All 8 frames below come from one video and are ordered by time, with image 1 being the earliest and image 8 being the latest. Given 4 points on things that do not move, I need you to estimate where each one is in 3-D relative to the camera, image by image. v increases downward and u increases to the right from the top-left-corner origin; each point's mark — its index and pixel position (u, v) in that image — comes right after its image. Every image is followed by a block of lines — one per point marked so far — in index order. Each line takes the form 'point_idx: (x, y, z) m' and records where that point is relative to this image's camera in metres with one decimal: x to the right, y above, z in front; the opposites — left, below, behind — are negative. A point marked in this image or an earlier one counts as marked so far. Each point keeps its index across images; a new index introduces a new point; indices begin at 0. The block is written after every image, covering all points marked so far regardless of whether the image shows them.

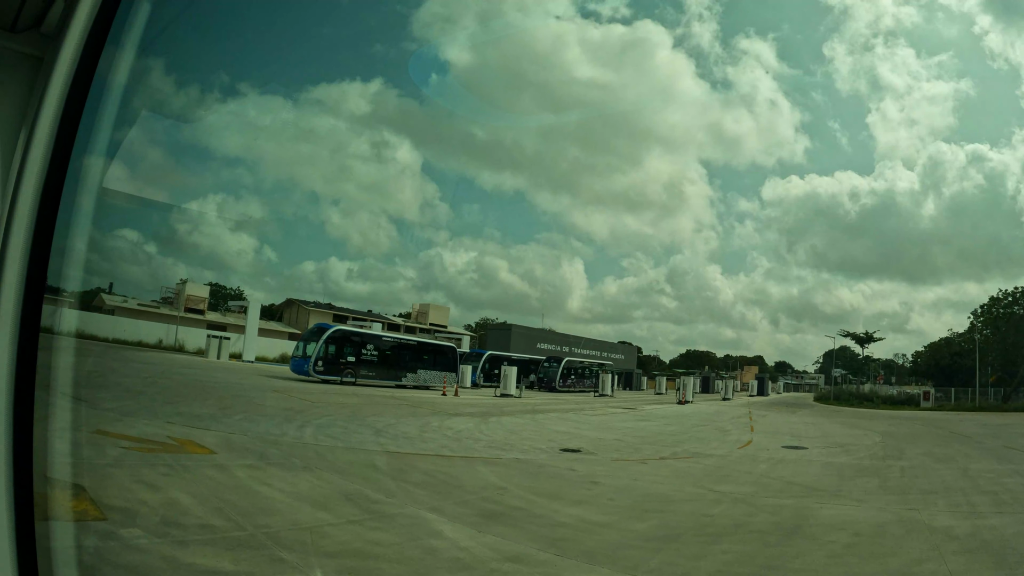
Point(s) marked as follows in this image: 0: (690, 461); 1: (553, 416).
0: (+3.4, -3.3, +12.0) m
1: (+1.3, -3.5, +17.4) m
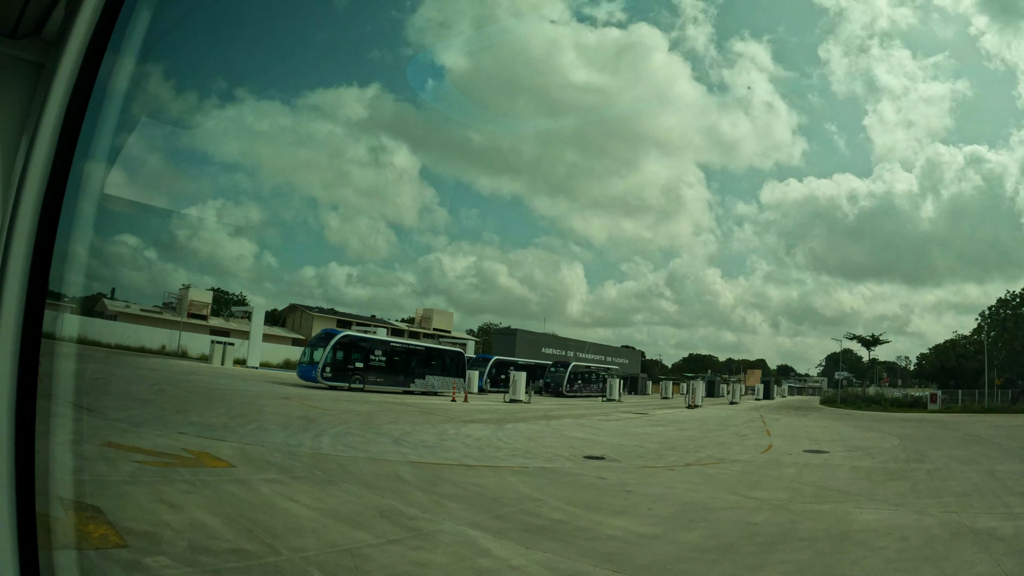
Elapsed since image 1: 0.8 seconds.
0: (+3.8, -3.3, +11.7) m
1: (+1.6, -3.6, +17.1) m
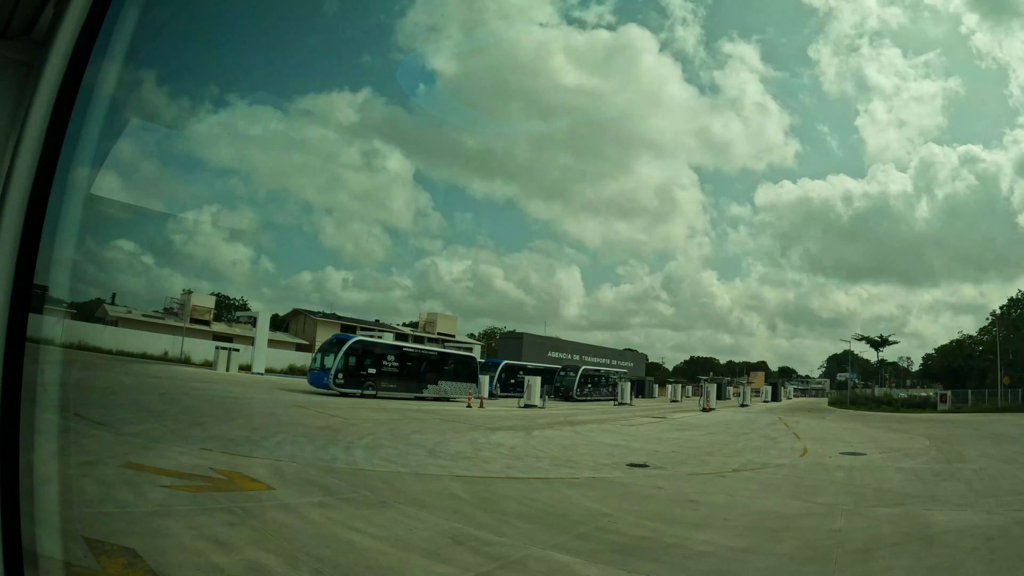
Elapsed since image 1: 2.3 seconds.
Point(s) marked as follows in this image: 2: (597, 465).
0: (+4.4, -3.3, +11.1) m
1: (+2.2, -3.7, +16.5) m
2: (+1.6, -3.0, +10.6) m
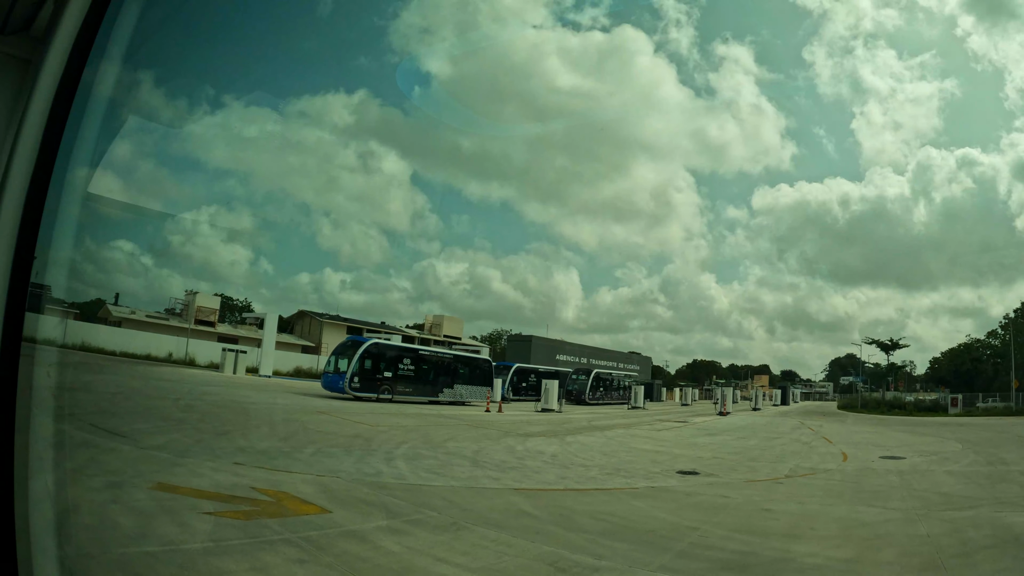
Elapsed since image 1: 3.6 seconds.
0: (+5.1, -3.3, +10.6) m
1: (+2.8, -3.7, +16.0) m
2: (+2.3, -3.0, +10.0) m
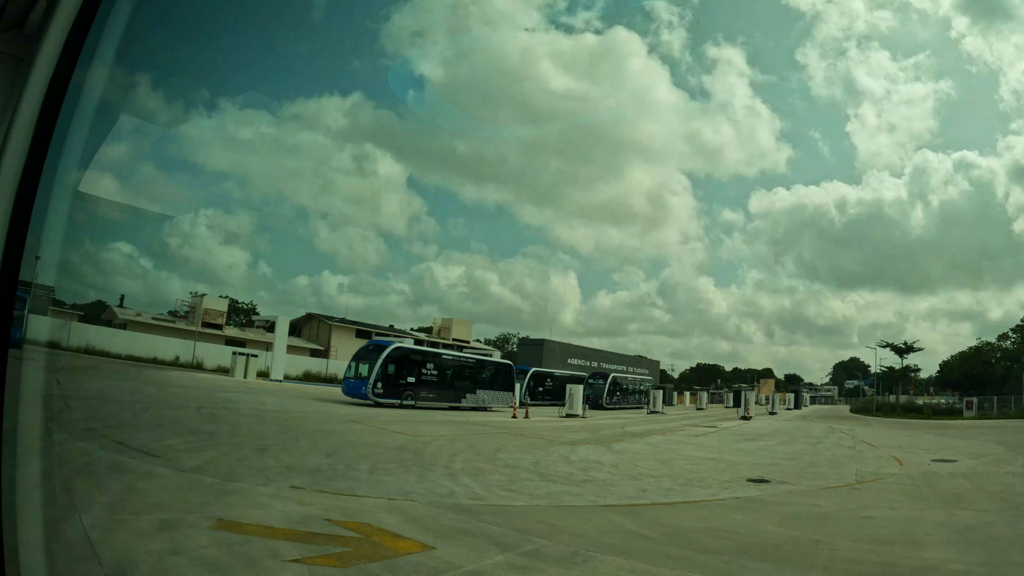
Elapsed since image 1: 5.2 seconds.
0: (+6.0, -3.3, +10.0) m
1: (+3.7, -3.7, +15.3) m
2: (+3.2, -3.0, +9.3) m
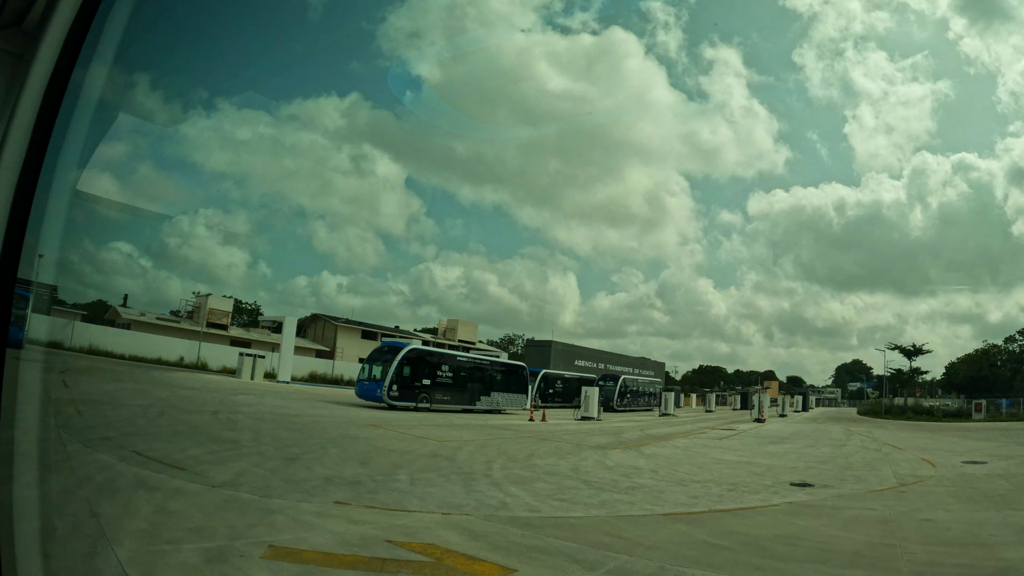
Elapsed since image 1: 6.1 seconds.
0: (+6.5, -3.3, +9.6) m
1: (+4.1, -3.7, +15.0) m
2: (+3.7, -3.0, +9.0) m
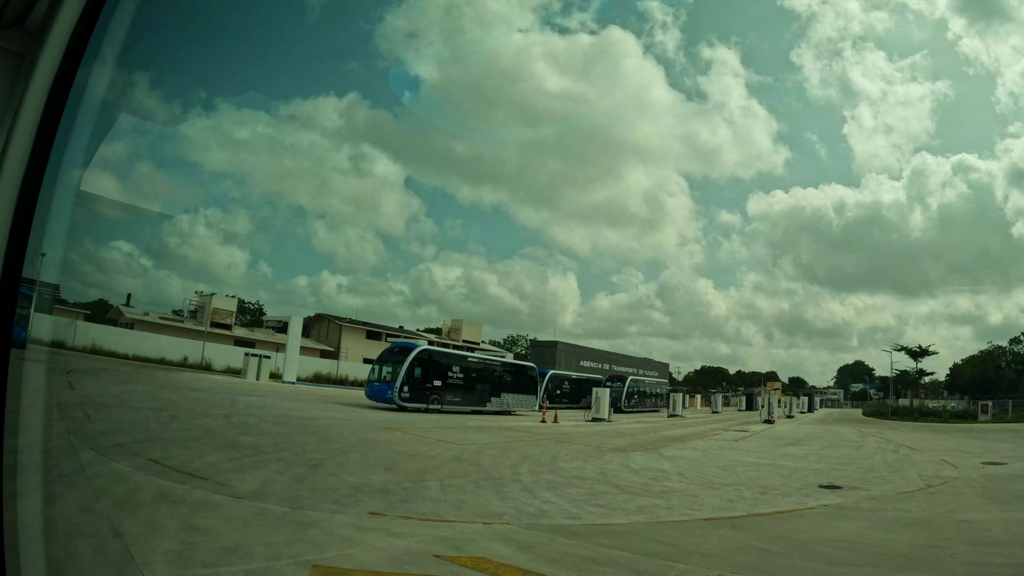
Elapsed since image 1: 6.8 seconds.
0: (+6.9, -3.3, +9.4) m
1: (+4.5, -3.7, +14.7) m
2: (+4.1, -2.9, +8.7) m
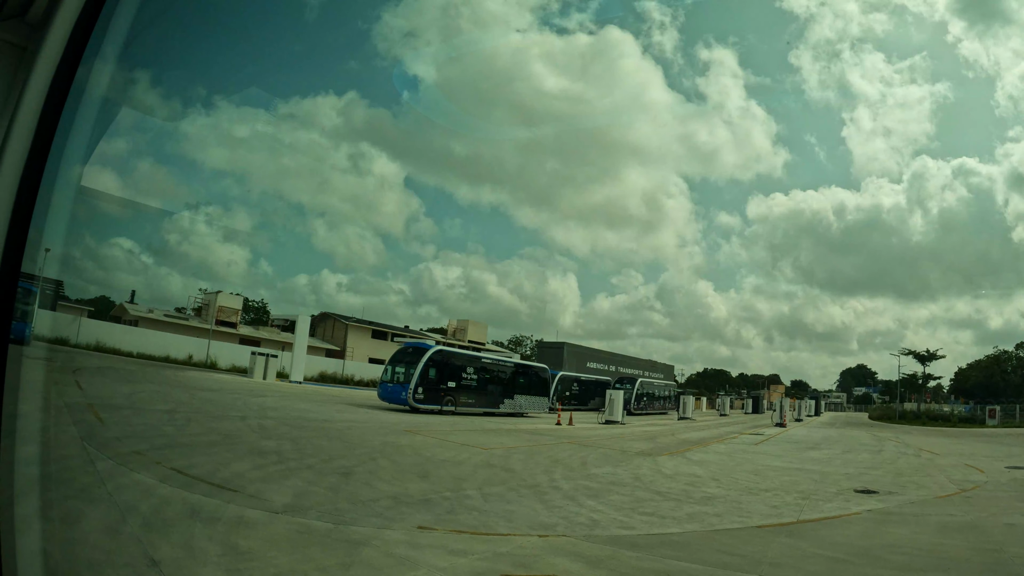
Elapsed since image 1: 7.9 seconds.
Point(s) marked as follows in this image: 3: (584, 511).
0: (+7.3, -3.3, +9.1) m
1: (+4.9, -3.7, +14.4) m
2: (+4.5, -3.0, +8.4) m
3: (+0.7, -2.2, +6.1) m
